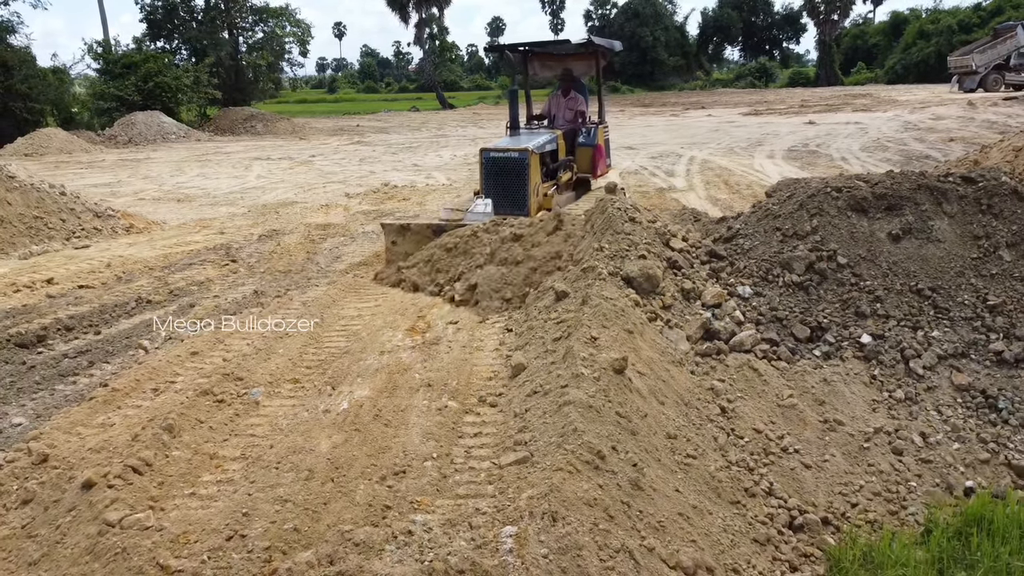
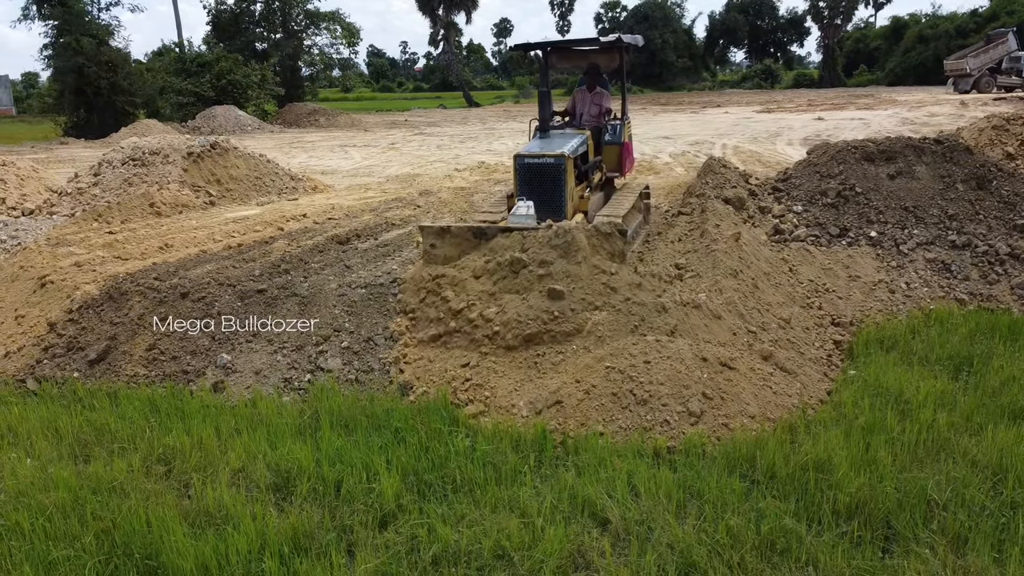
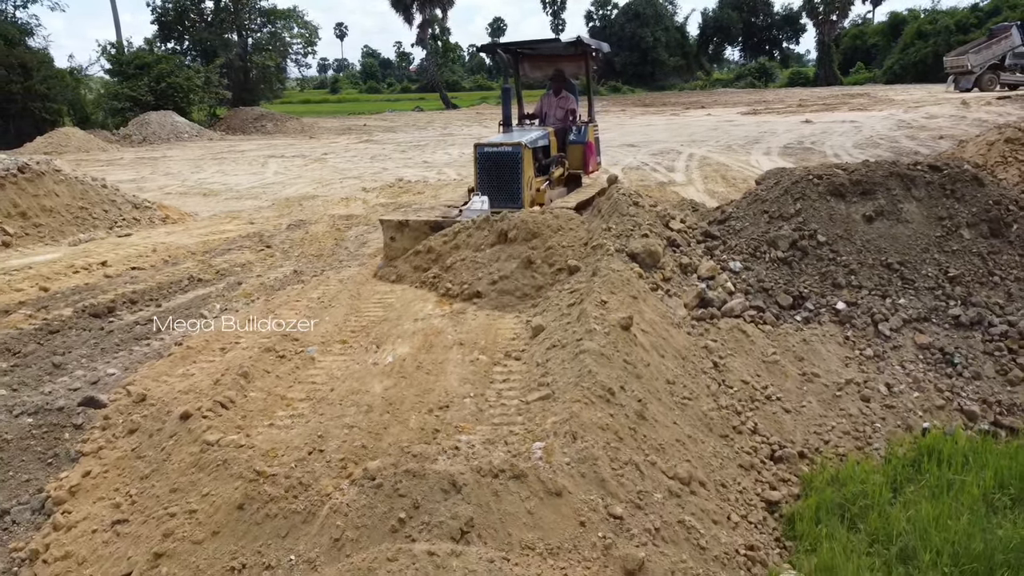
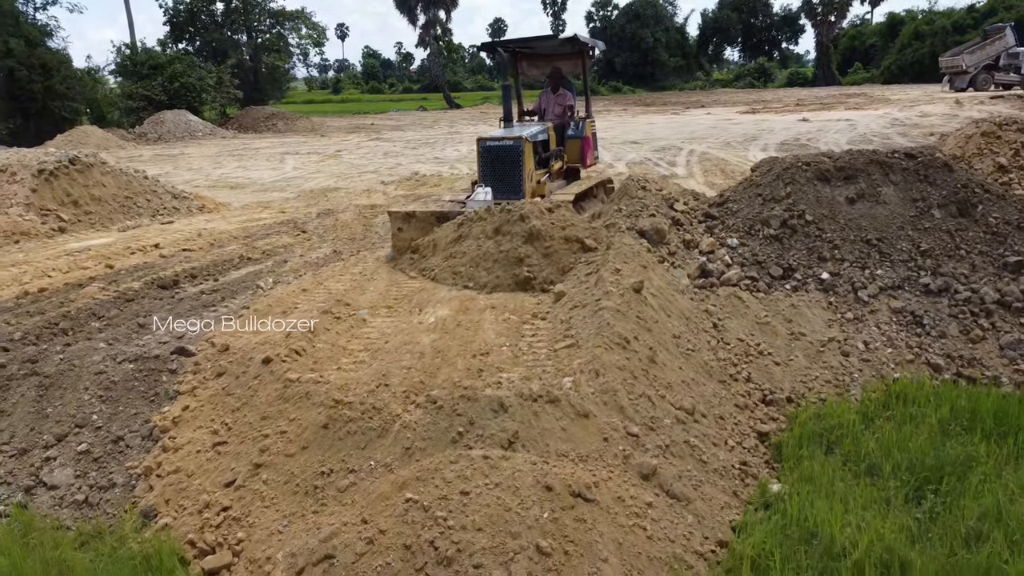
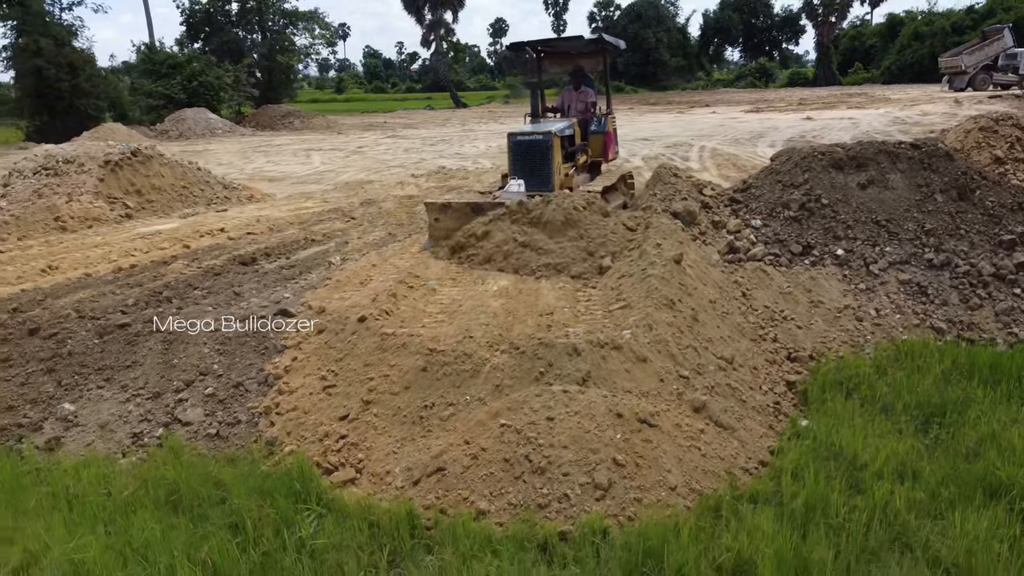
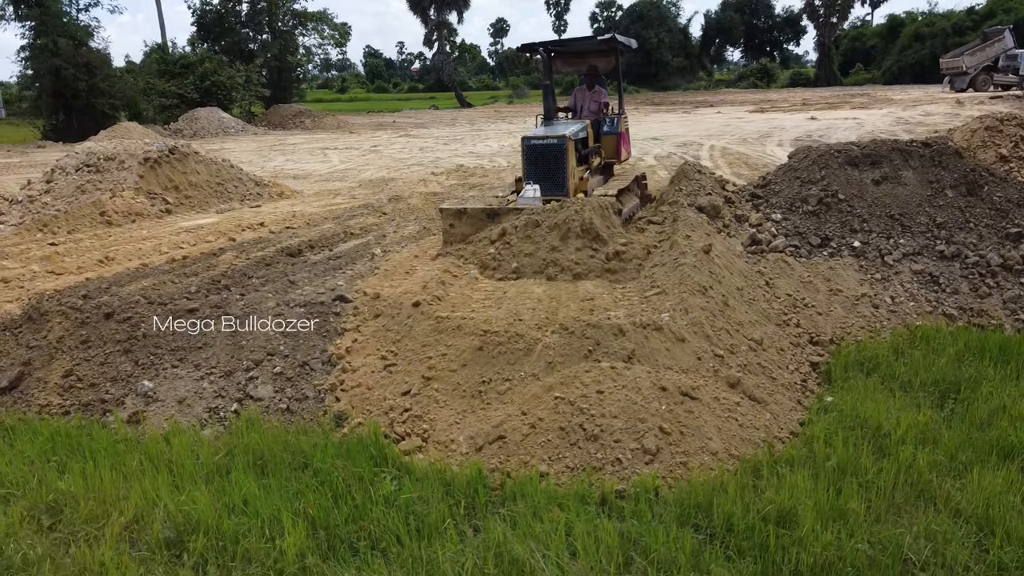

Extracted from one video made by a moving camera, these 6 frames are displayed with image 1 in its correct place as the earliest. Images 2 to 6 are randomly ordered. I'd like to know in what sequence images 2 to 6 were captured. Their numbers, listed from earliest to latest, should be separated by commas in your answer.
3, 4, 5, 6, 2
